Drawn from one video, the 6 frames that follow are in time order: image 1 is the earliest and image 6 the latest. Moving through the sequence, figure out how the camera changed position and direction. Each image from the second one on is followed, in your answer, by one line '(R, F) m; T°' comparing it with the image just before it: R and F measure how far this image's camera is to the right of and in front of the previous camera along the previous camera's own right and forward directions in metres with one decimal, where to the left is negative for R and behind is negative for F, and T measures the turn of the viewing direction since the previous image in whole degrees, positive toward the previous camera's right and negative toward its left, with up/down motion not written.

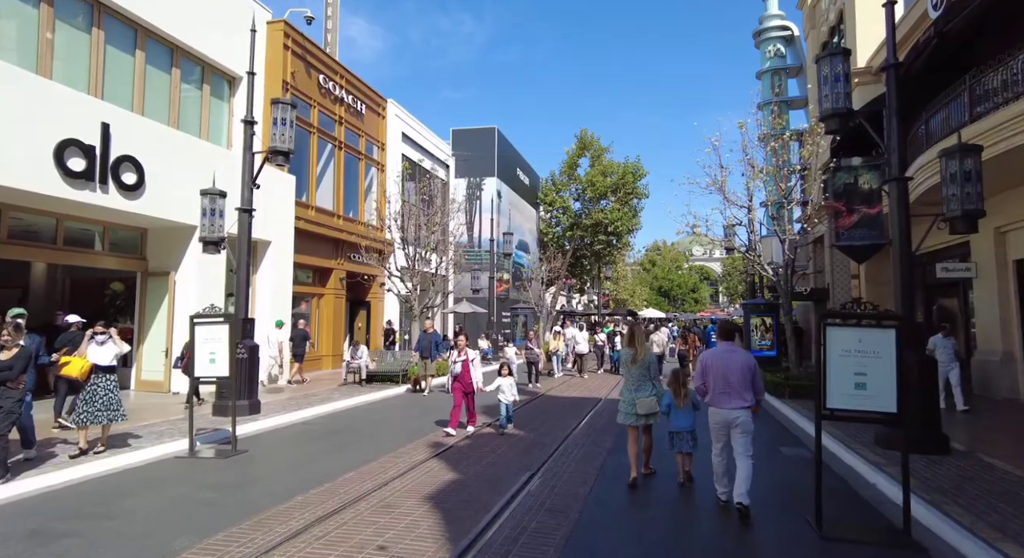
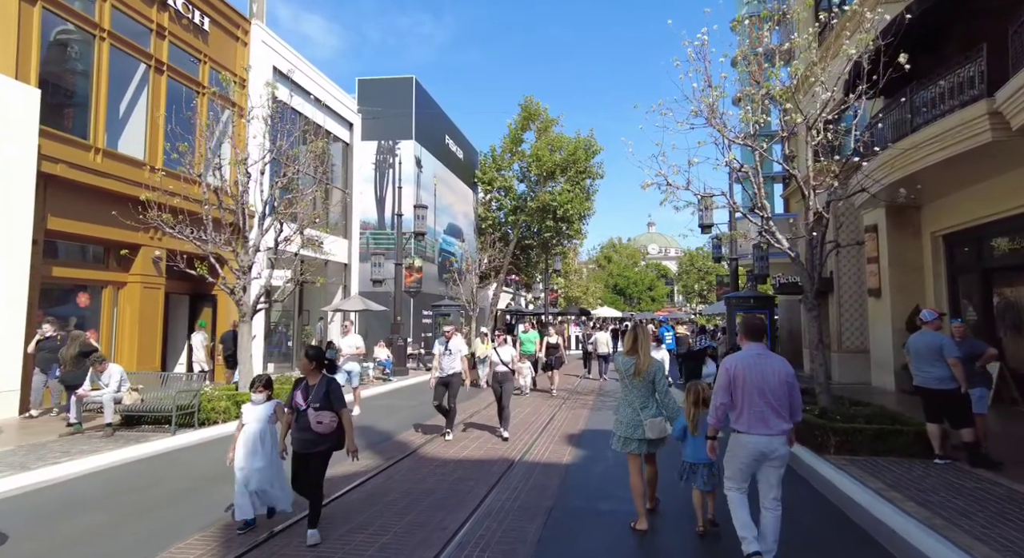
(+1.4, +5.8) m; +4°
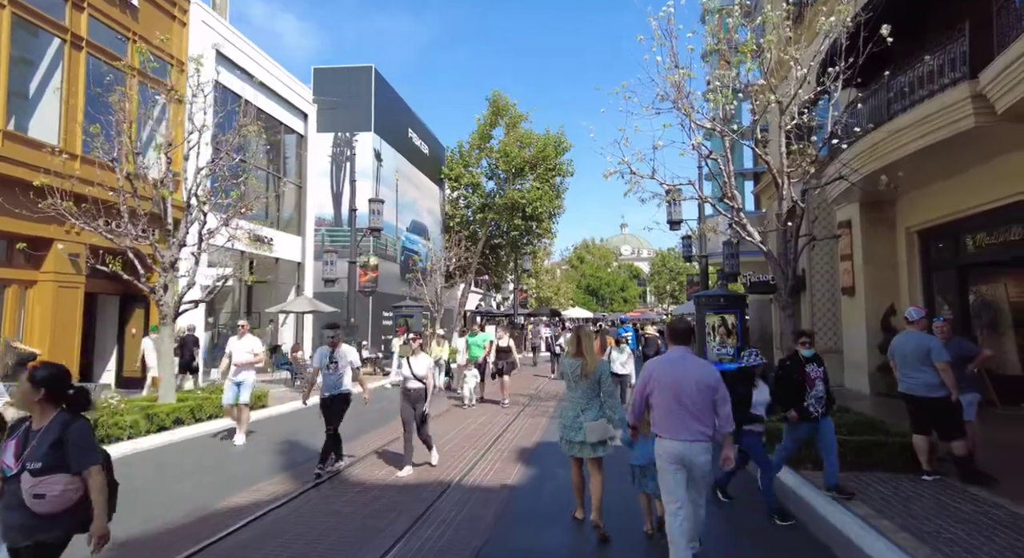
(+0.4, +1.0) m; +2°
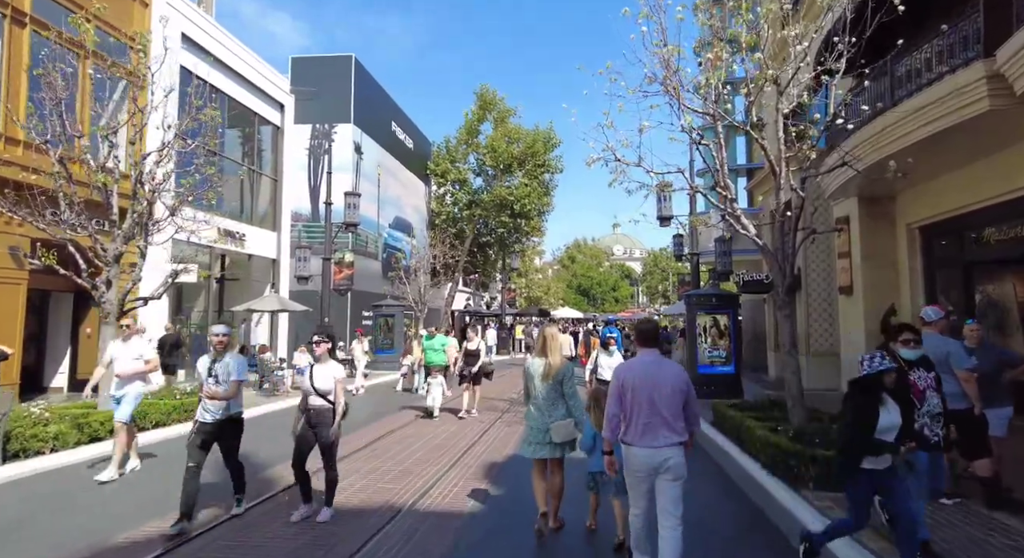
(+0.3, +0.8) m; +1°
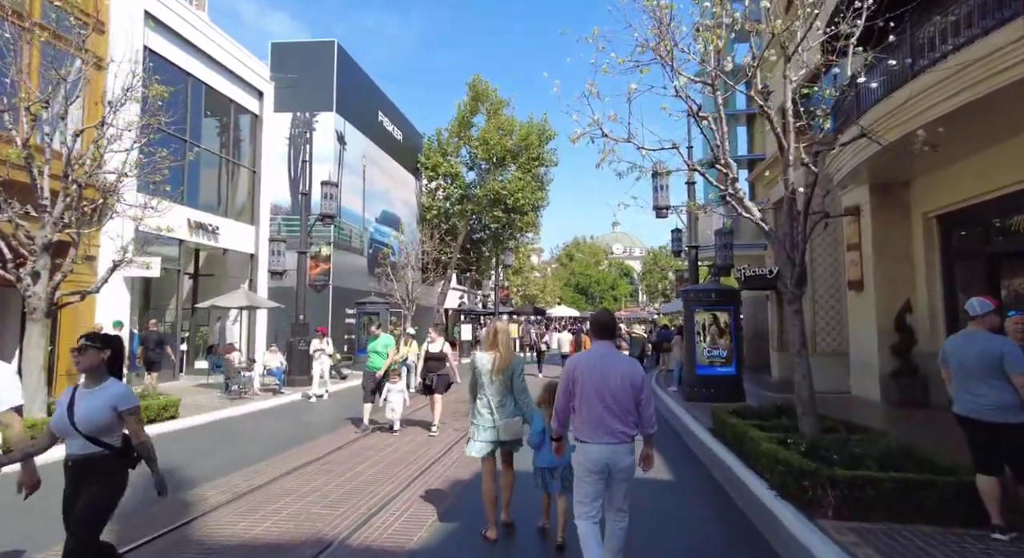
(+0.3, +1.0) m; 0°
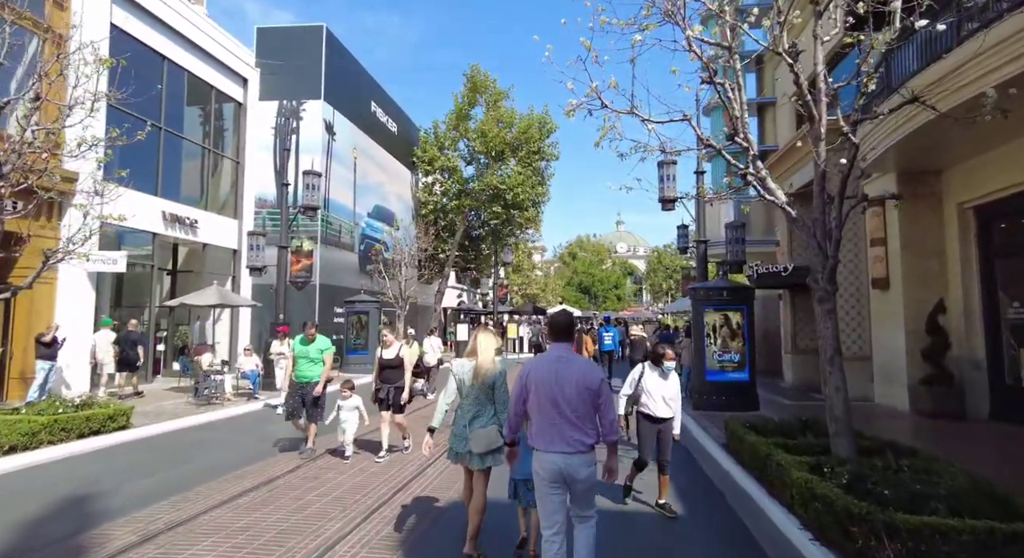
(+0.2, +1.1) m; 0°
